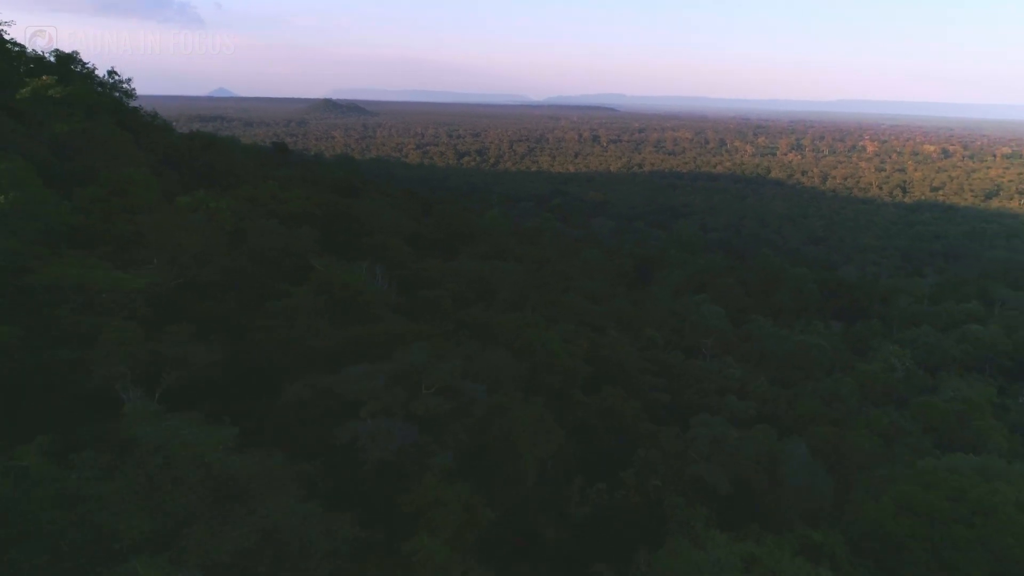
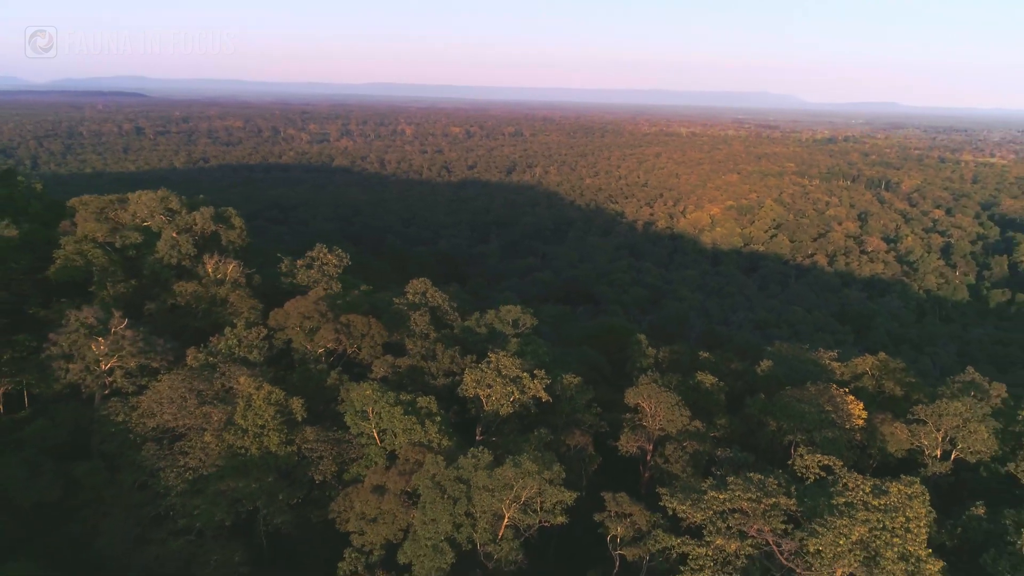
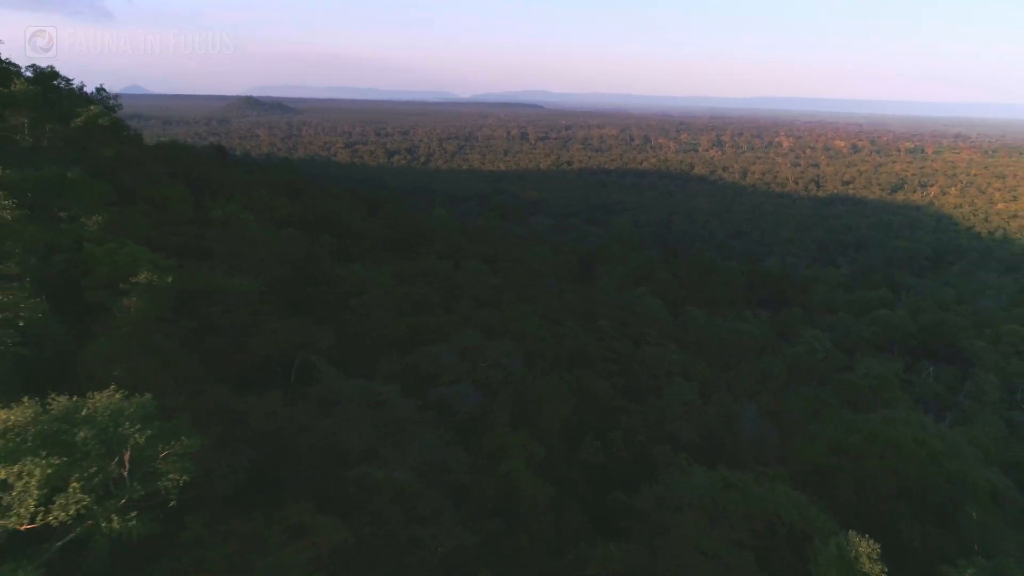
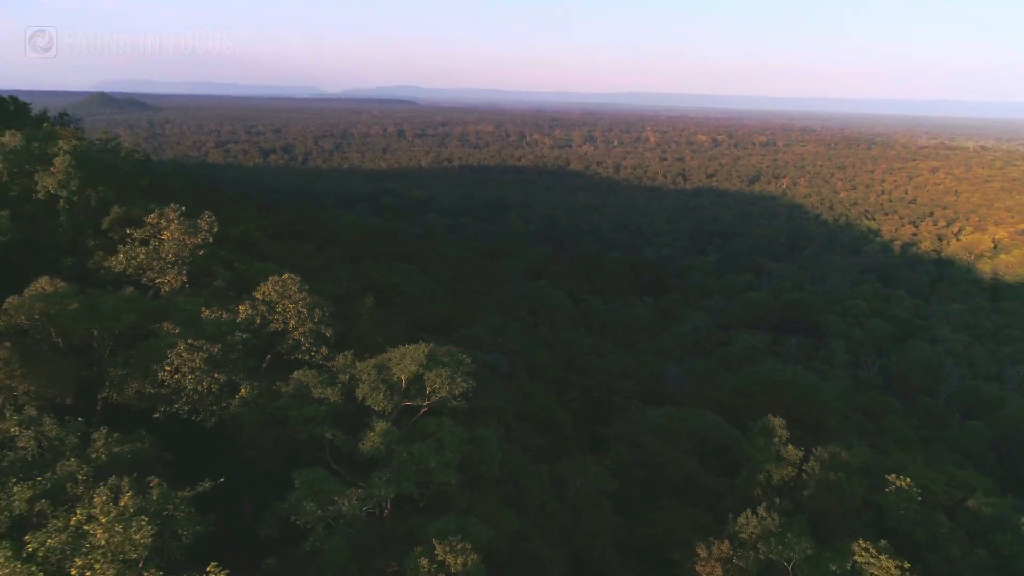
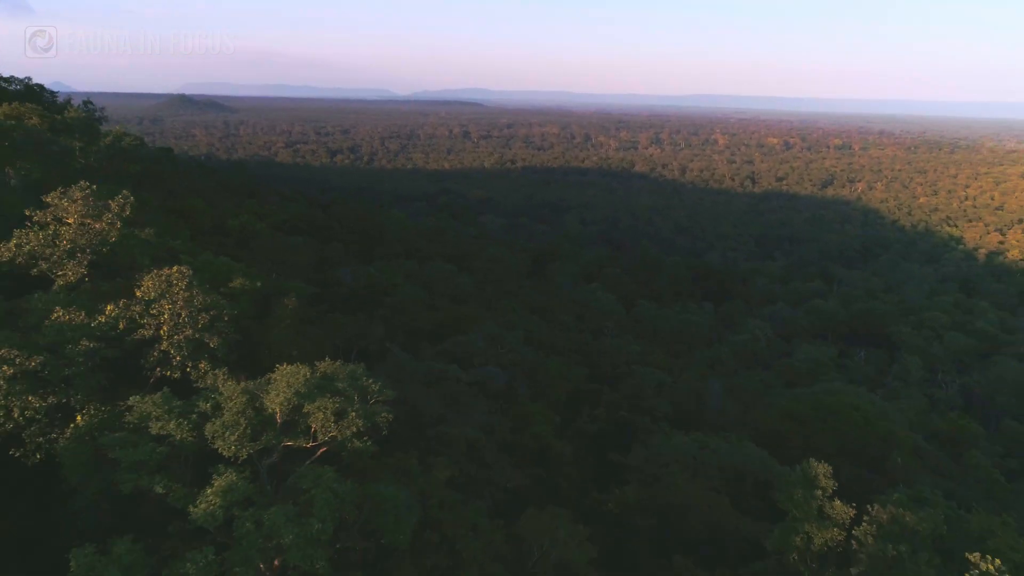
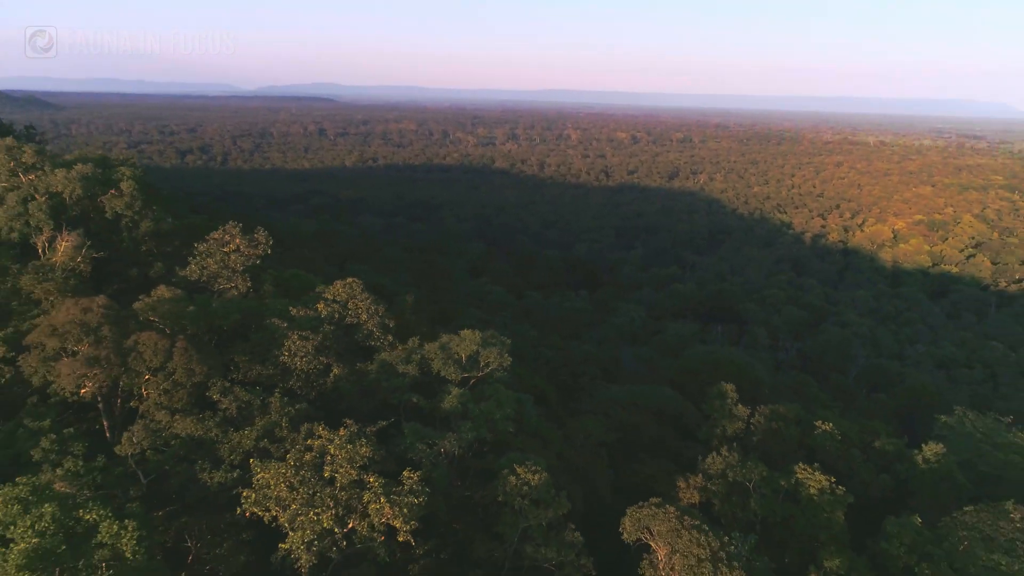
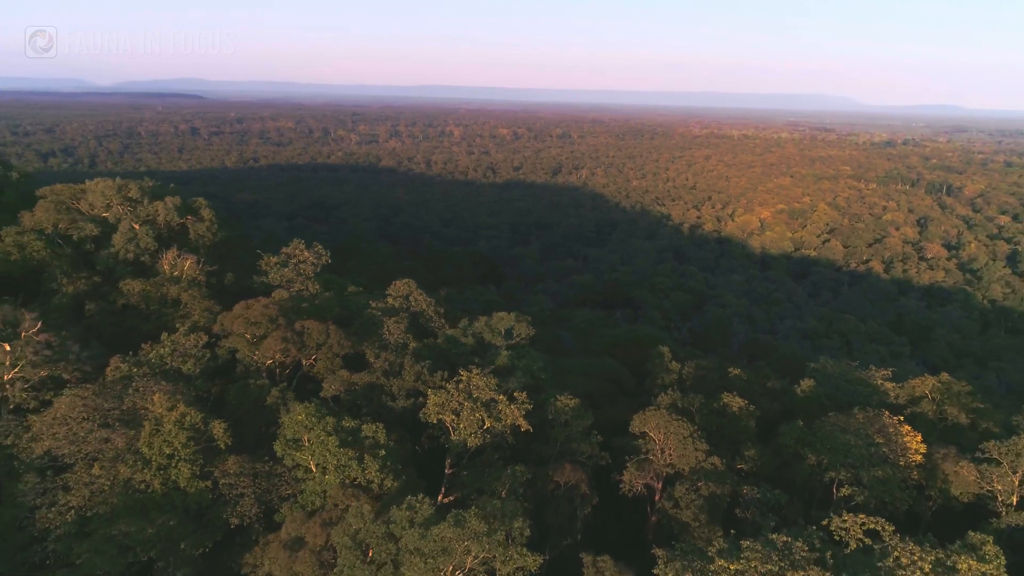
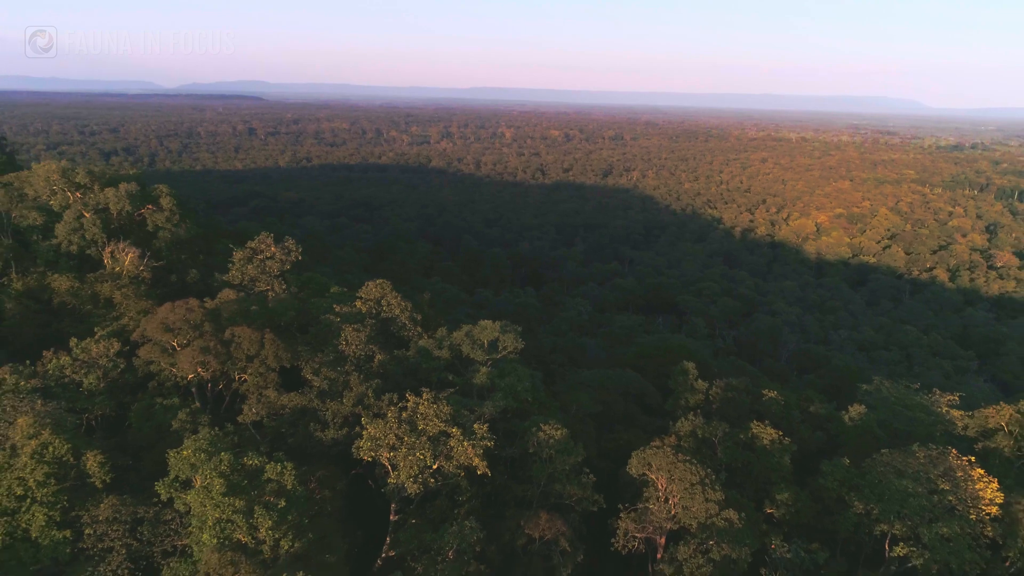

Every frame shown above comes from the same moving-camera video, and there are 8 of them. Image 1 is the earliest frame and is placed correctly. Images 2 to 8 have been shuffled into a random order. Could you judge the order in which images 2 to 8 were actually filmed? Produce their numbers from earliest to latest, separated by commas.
3, 5, 4, 6, 8, 7, 2
